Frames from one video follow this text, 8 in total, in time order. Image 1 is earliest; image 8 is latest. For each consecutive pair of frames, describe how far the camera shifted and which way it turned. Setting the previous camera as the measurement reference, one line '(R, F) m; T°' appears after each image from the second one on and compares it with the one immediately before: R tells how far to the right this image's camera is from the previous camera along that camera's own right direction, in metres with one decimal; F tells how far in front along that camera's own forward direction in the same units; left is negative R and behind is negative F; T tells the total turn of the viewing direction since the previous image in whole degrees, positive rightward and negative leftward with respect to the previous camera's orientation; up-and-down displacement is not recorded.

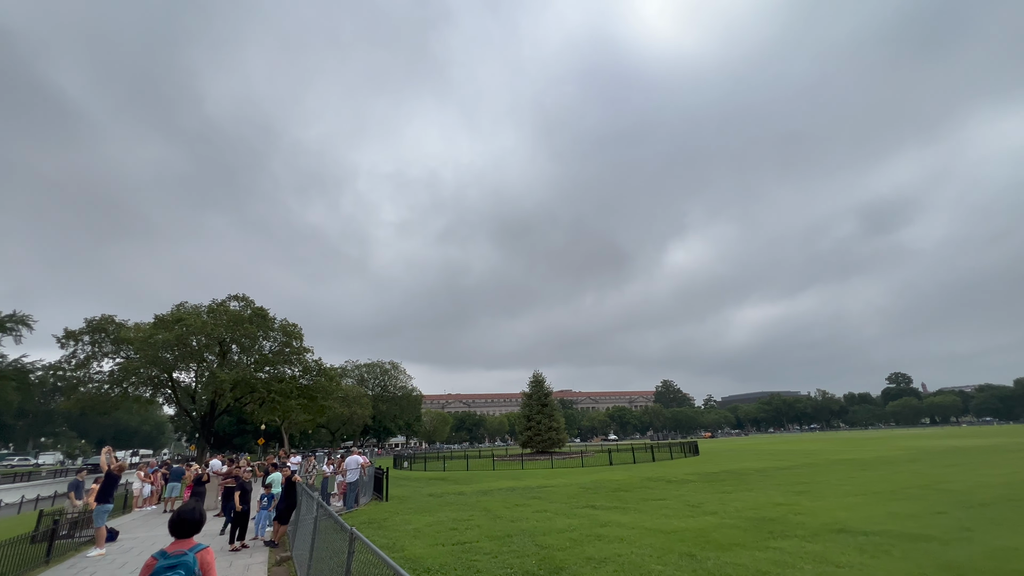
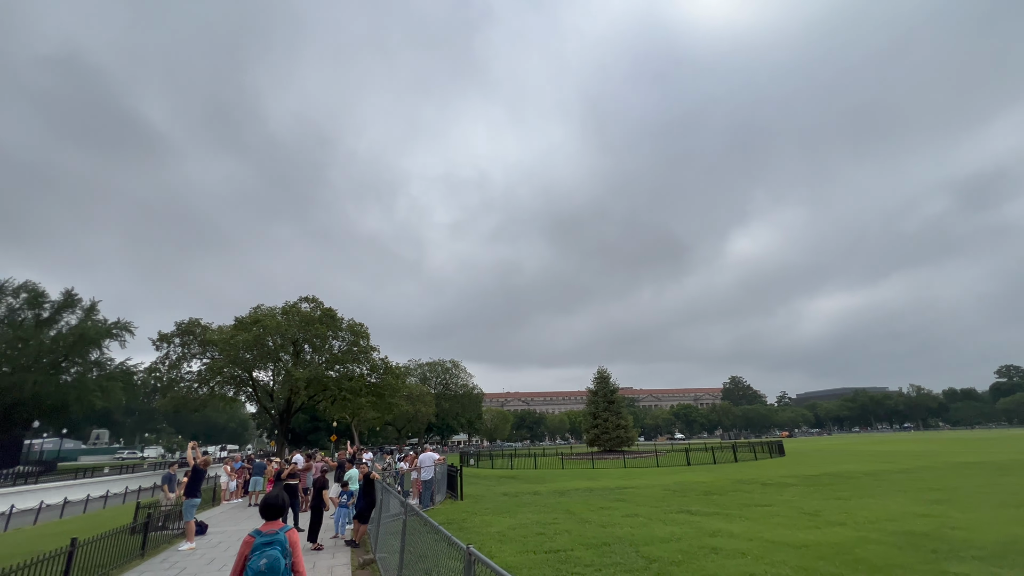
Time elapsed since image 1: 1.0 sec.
(-0.8, +1.1) m; -7°
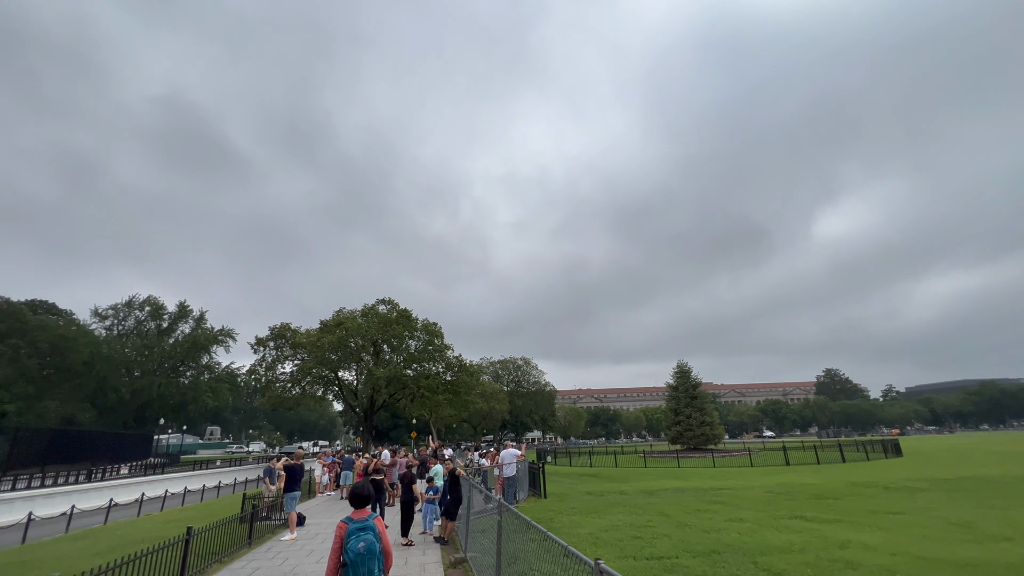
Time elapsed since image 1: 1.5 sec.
(-0.4, +0.6) m; -8°
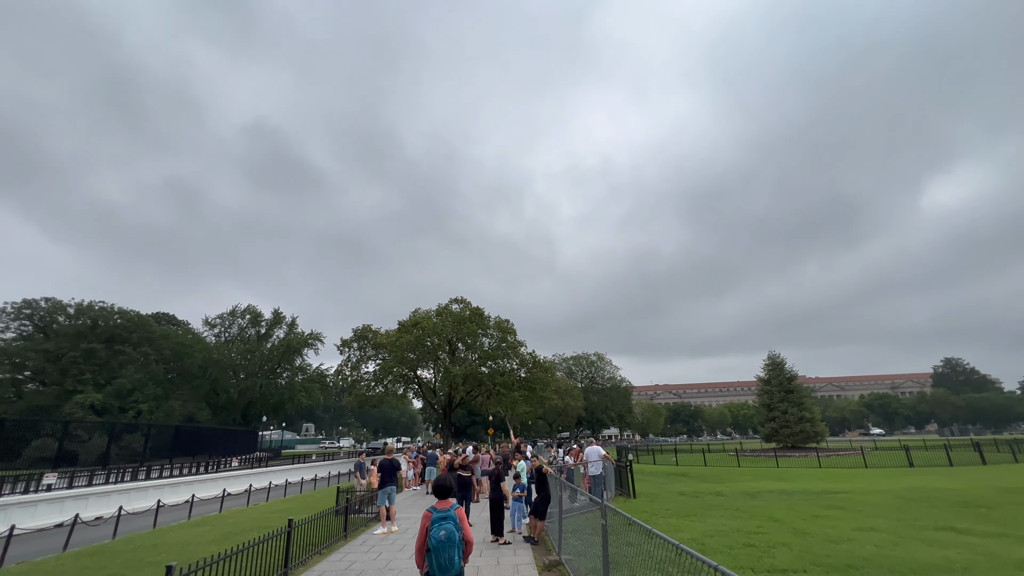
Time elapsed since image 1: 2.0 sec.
(-0.3, +0.5) m; -9°
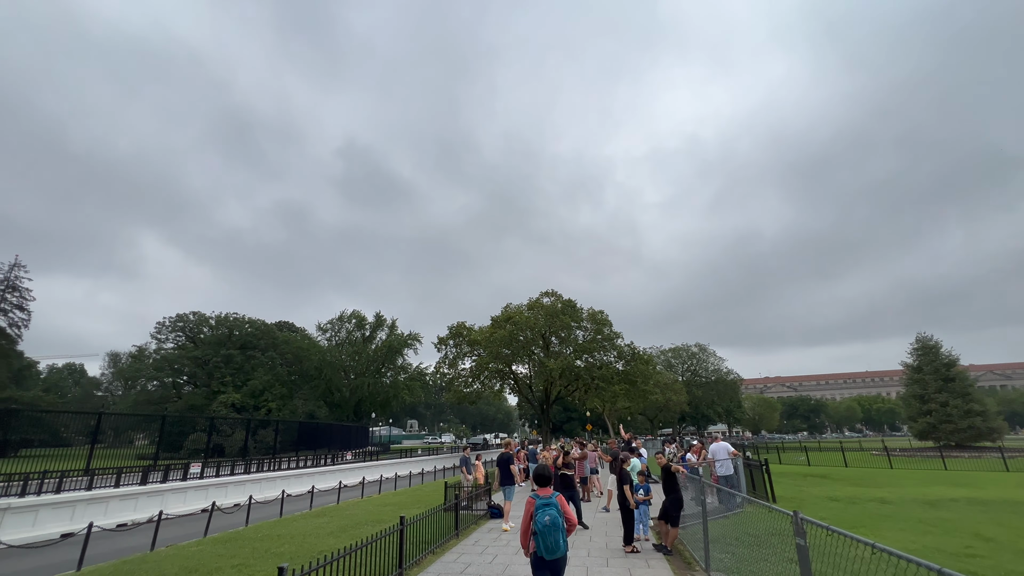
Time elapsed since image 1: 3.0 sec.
(-0.5, +1.1) m; -11°
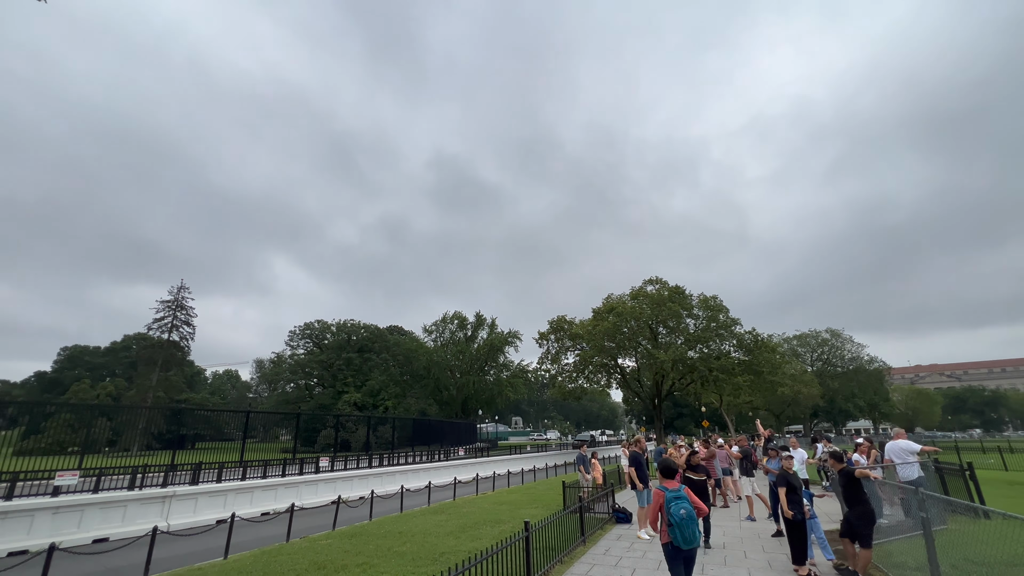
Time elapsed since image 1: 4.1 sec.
(-0.5, +1.1) m; -12°
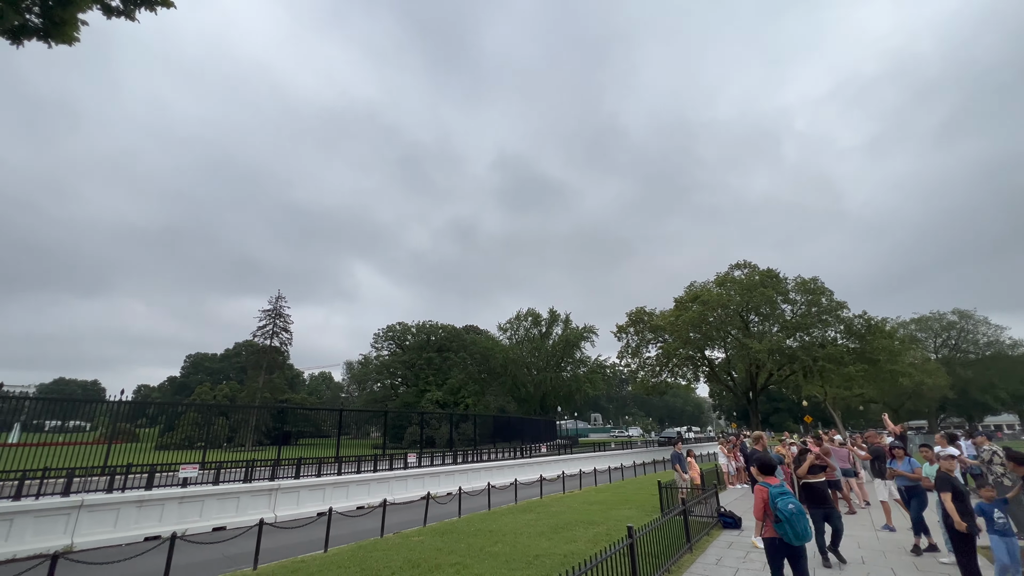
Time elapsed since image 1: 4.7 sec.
(-0.3, +0.6) m; -9°
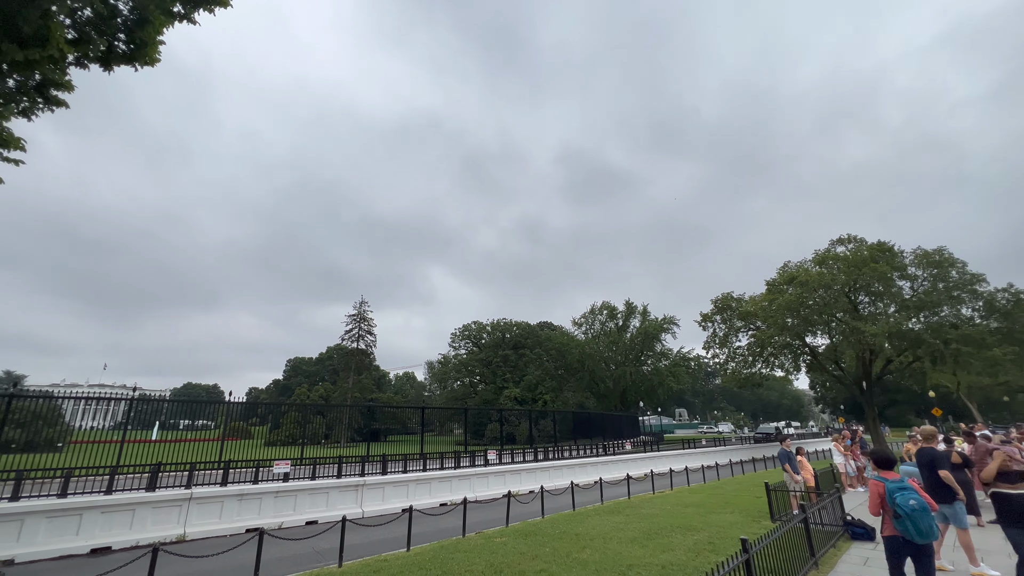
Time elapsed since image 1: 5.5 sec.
(0.0, +0.7) m; -9°
